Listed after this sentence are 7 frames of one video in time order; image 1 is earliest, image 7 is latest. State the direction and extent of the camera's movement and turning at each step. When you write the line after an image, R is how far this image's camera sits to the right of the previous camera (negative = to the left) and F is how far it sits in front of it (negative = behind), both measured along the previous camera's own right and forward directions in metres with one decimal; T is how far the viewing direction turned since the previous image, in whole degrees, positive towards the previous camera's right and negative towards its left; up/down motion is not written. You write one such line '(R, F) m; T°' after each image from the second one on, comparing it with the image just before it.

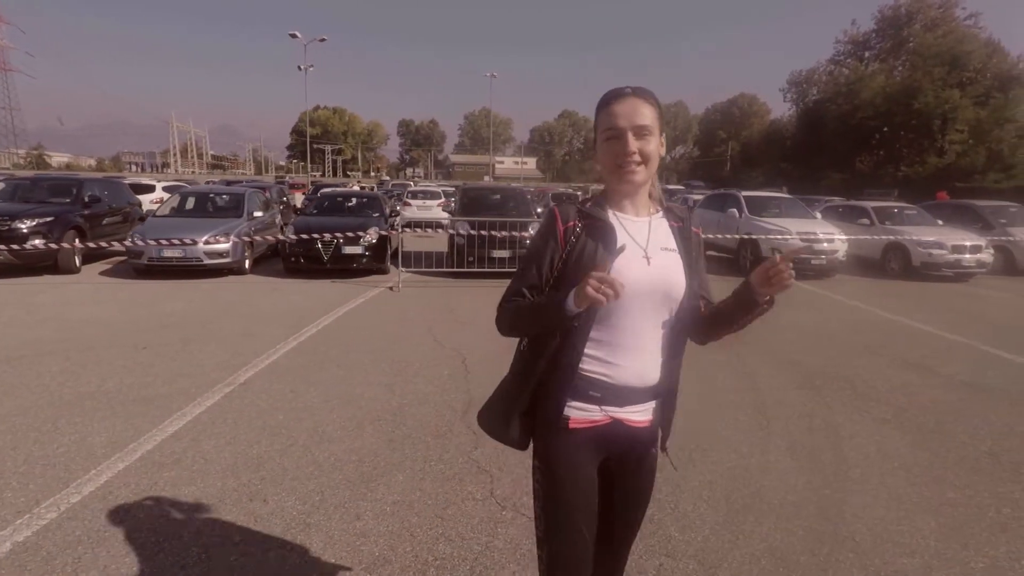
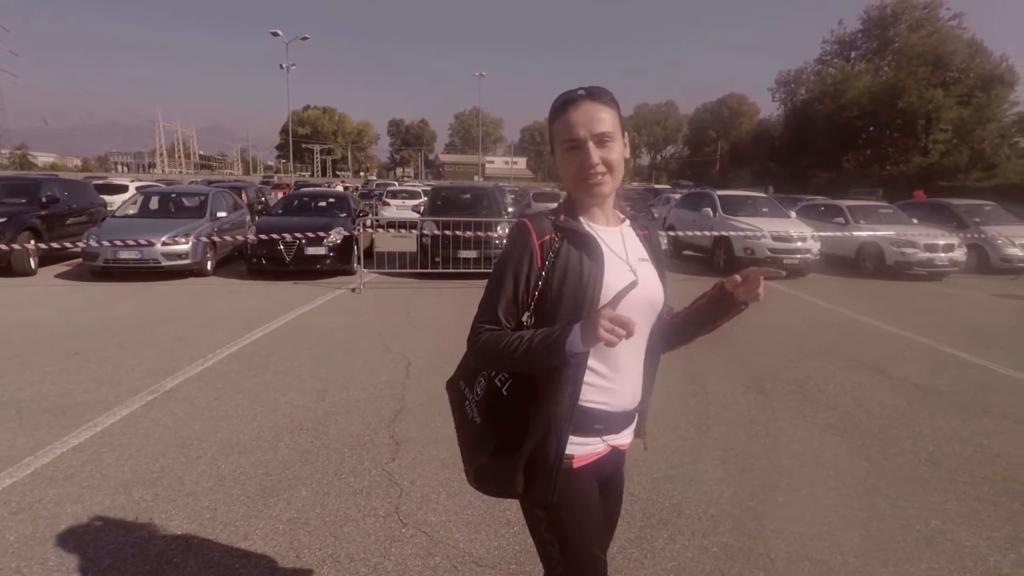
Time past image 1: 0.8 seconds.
(+0.5, +0.2) m; +1°
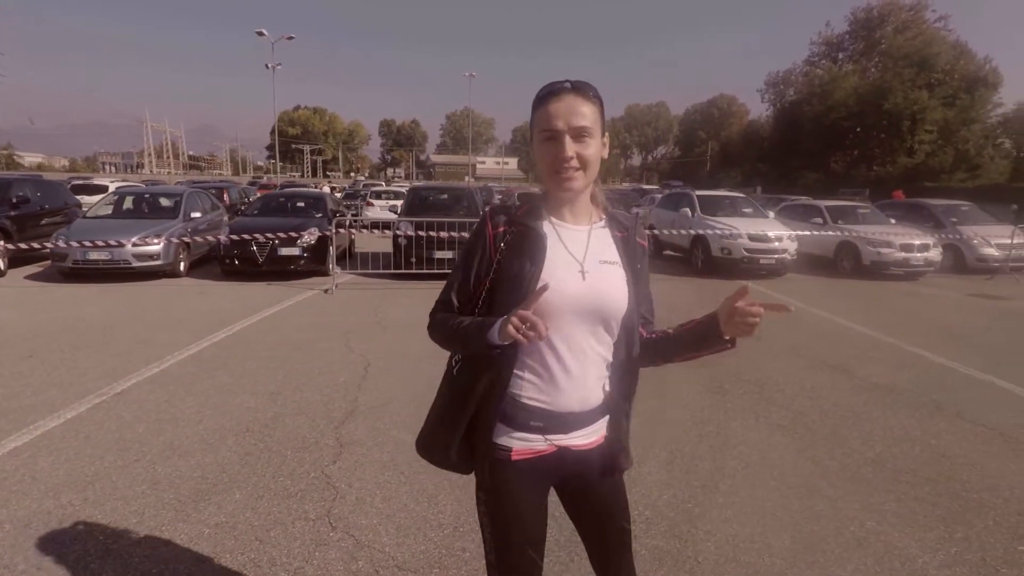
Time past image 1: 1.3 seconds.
(+0.3, 0.0) m; +1°
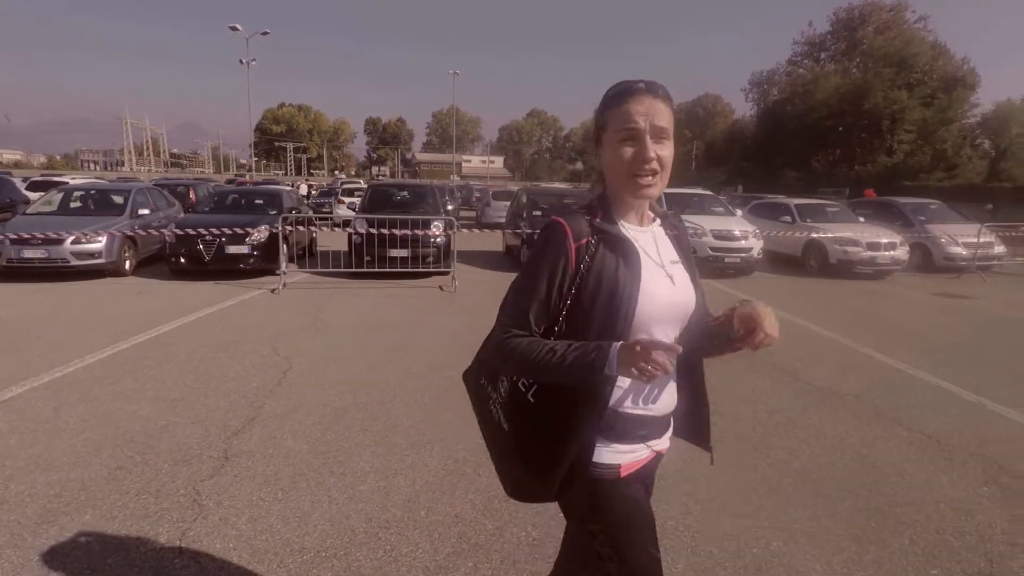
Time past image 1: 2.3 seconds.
(+0.6, +0.3) m; +1°
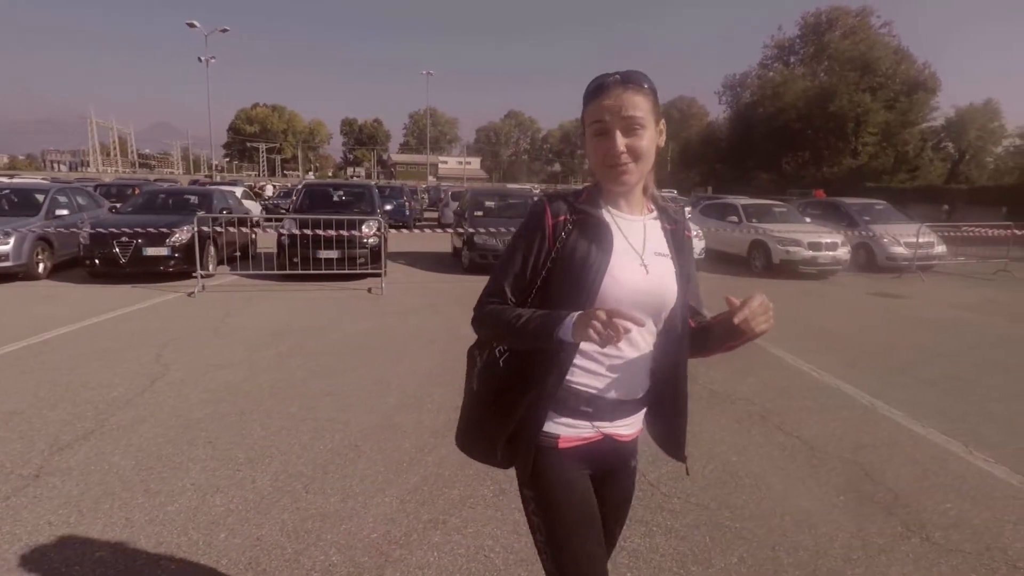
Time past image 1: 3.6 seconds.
(+0.9, +0.2) m; +2°
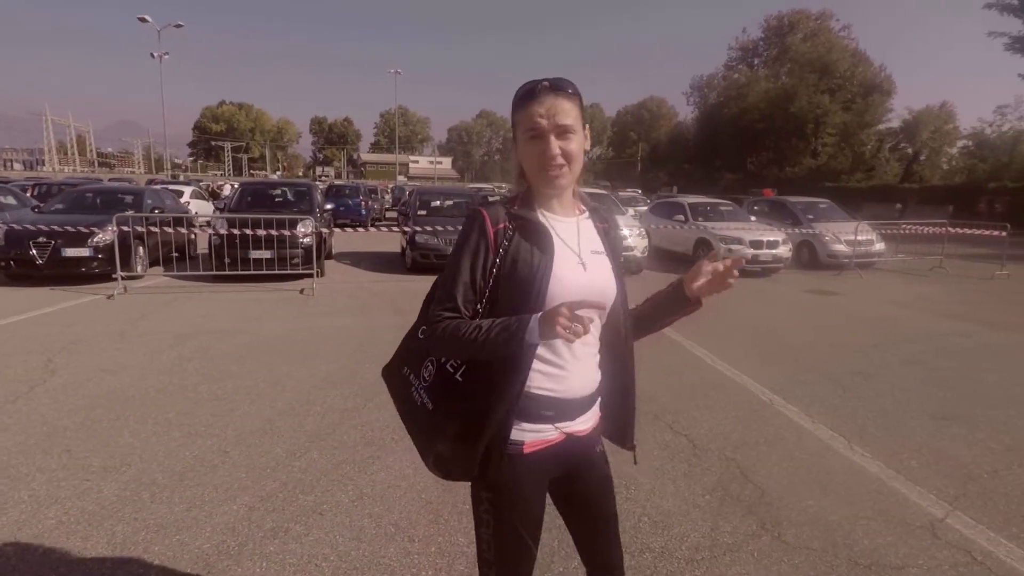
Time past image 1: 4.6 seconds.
(+0.7, +0.1) m; +2°
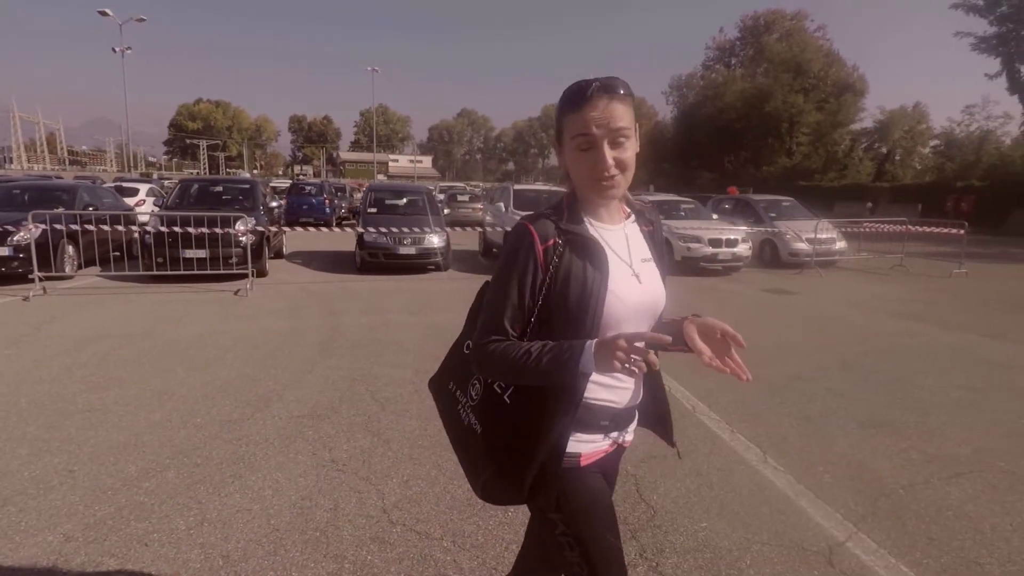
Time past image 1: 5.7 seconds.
(+0.7, +0.4) m; +1°
